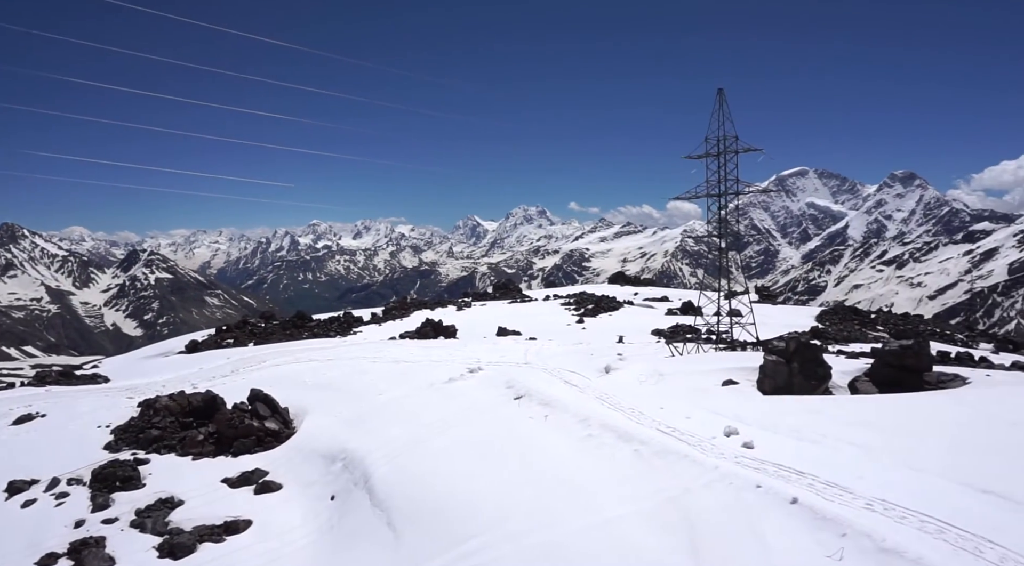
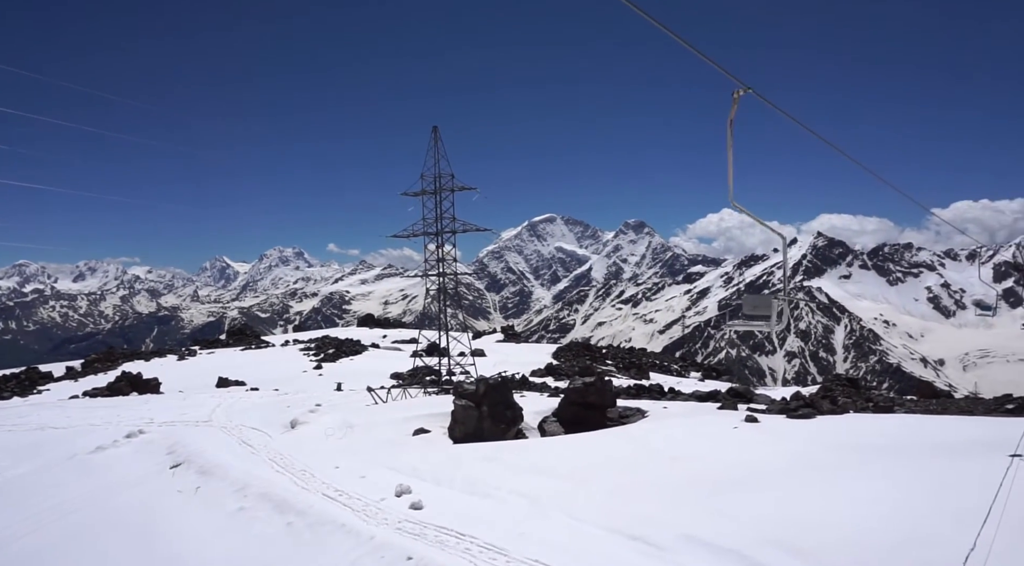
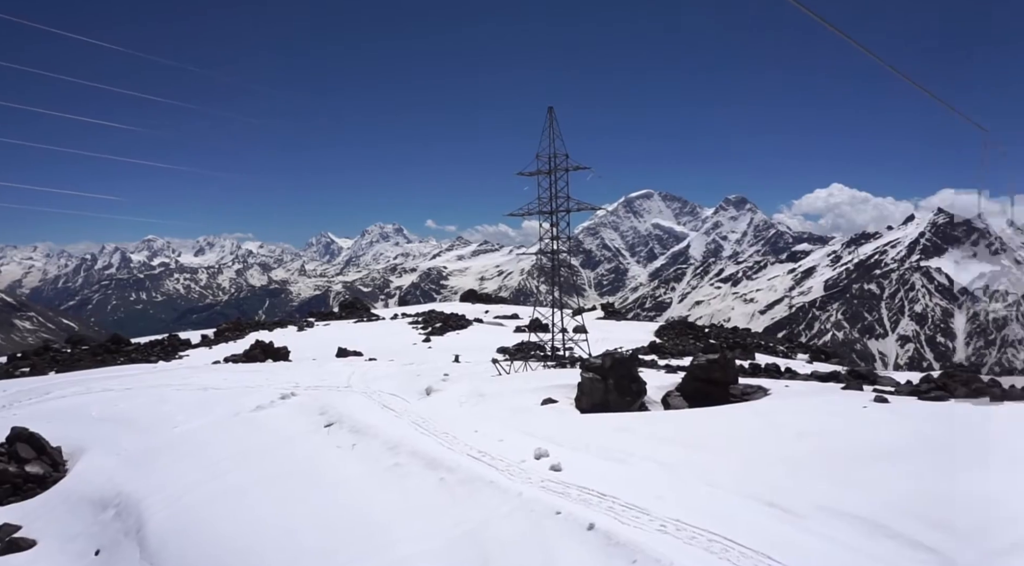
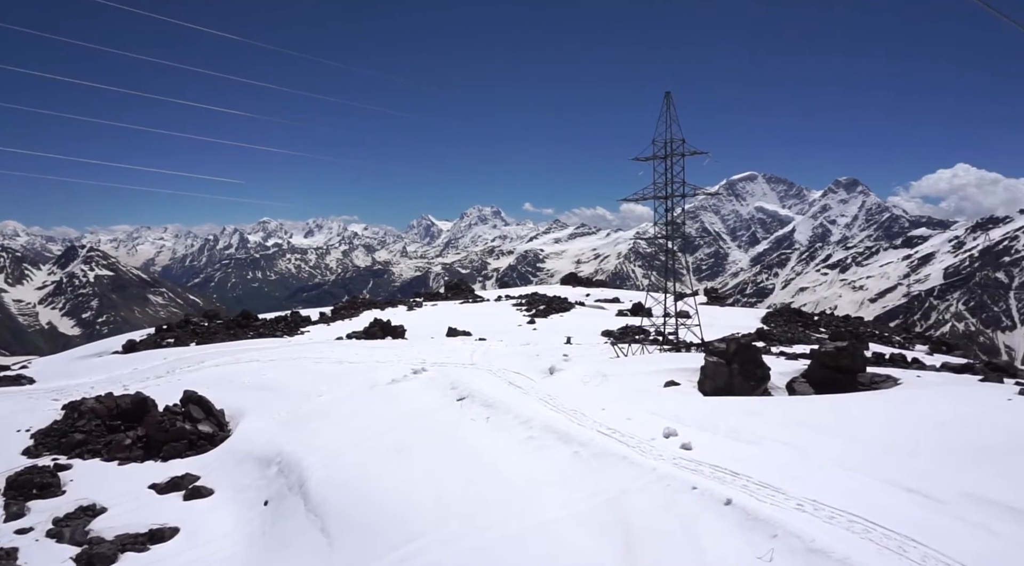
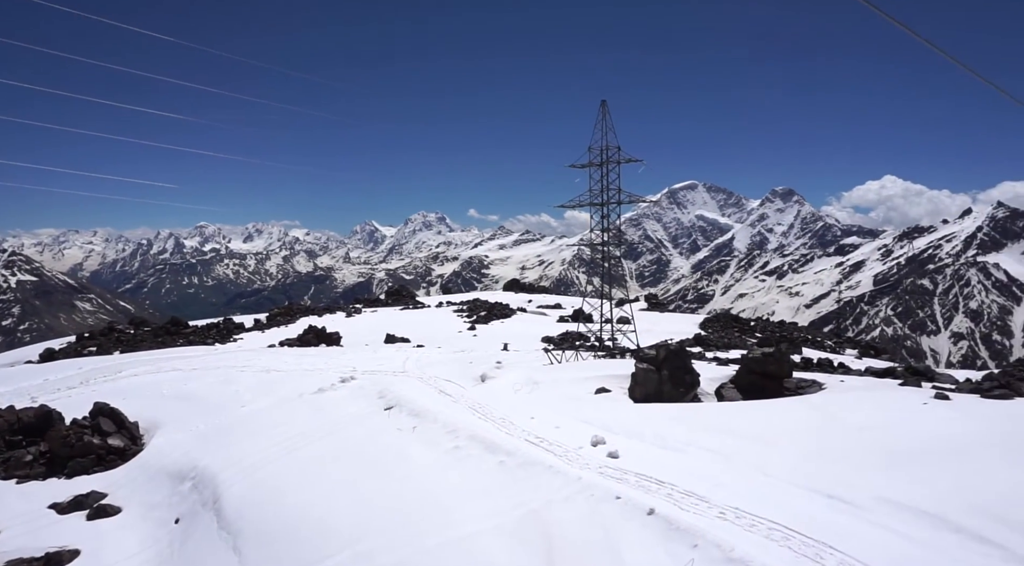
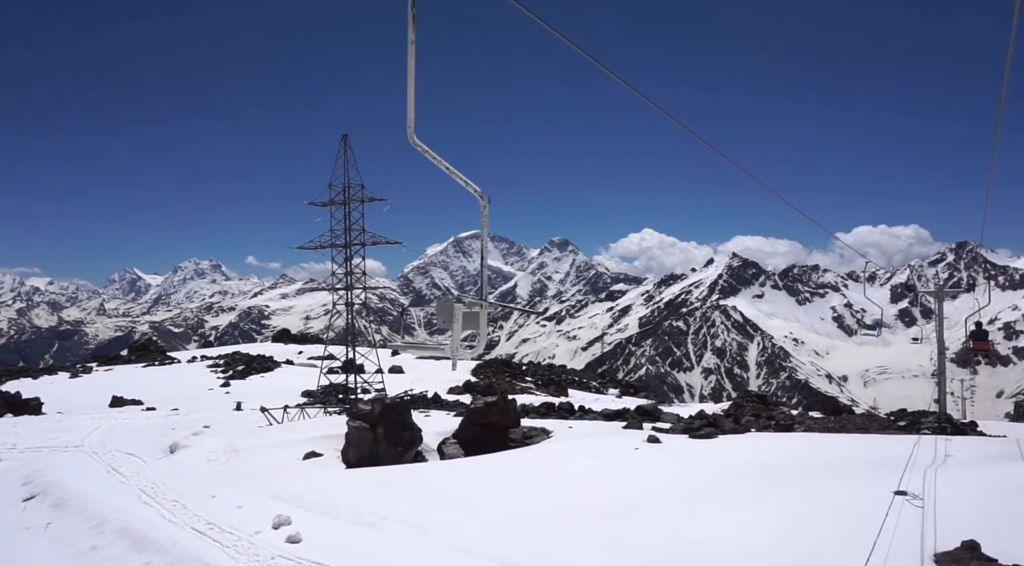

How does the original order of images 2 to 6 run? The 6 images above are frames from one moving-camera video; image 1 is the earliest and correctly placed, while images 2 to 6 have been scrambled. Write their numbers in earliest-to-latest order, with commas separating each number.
4, 5, 3, 2, 6
